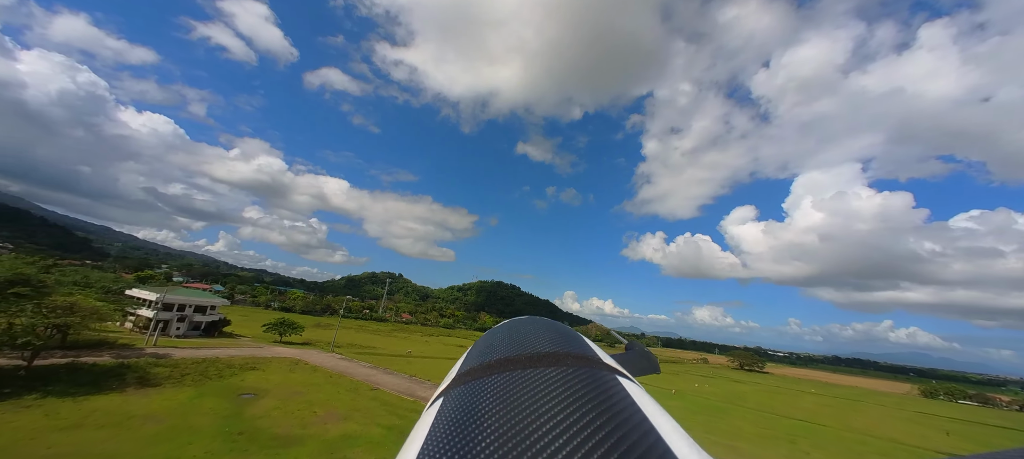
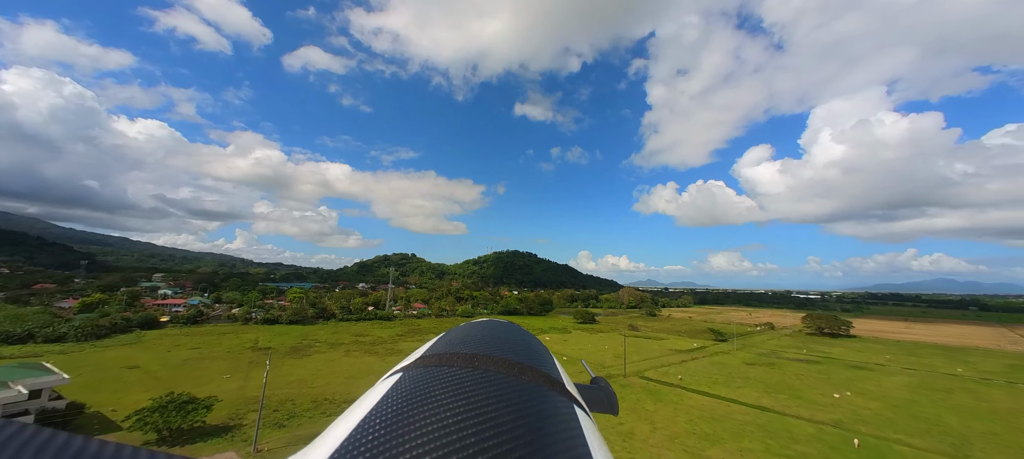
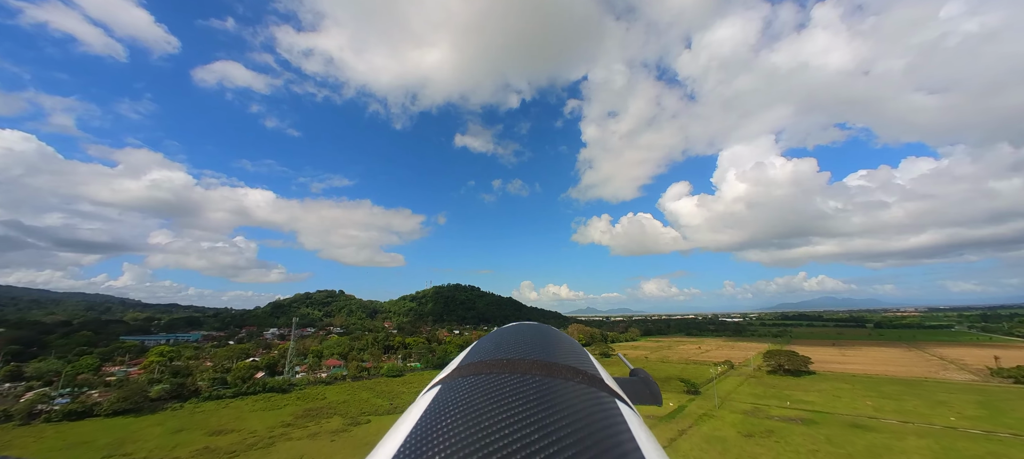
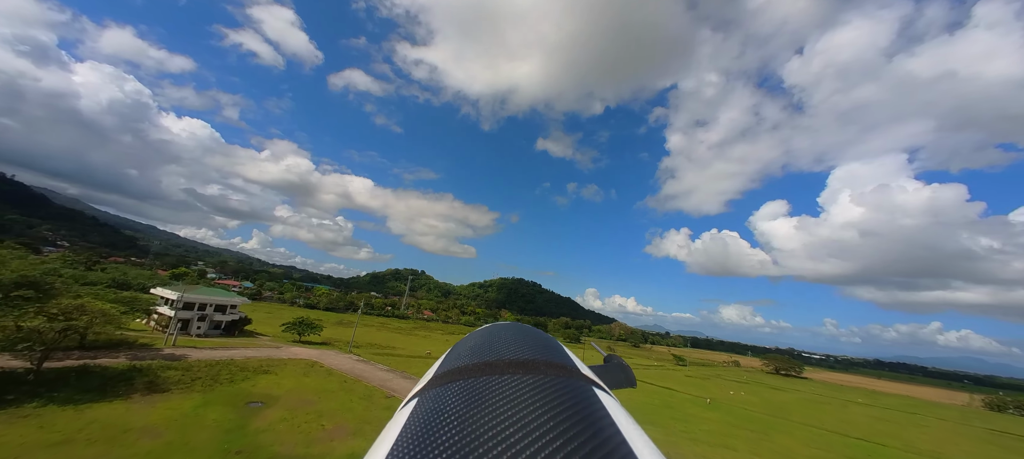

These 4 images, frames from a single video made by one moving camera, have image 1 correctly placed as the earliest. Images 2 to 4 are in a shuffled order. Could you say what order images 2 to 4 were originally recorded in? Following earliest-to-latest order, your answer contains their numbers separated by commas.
4, 2, 3
